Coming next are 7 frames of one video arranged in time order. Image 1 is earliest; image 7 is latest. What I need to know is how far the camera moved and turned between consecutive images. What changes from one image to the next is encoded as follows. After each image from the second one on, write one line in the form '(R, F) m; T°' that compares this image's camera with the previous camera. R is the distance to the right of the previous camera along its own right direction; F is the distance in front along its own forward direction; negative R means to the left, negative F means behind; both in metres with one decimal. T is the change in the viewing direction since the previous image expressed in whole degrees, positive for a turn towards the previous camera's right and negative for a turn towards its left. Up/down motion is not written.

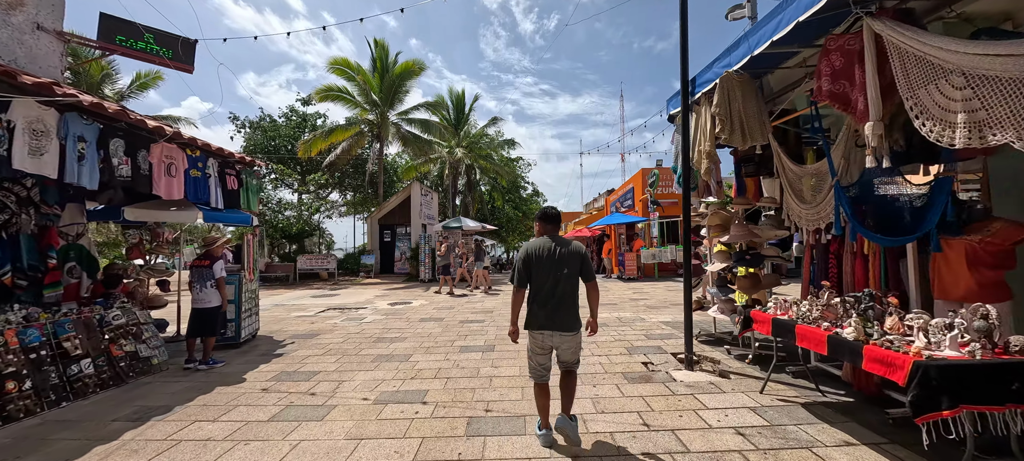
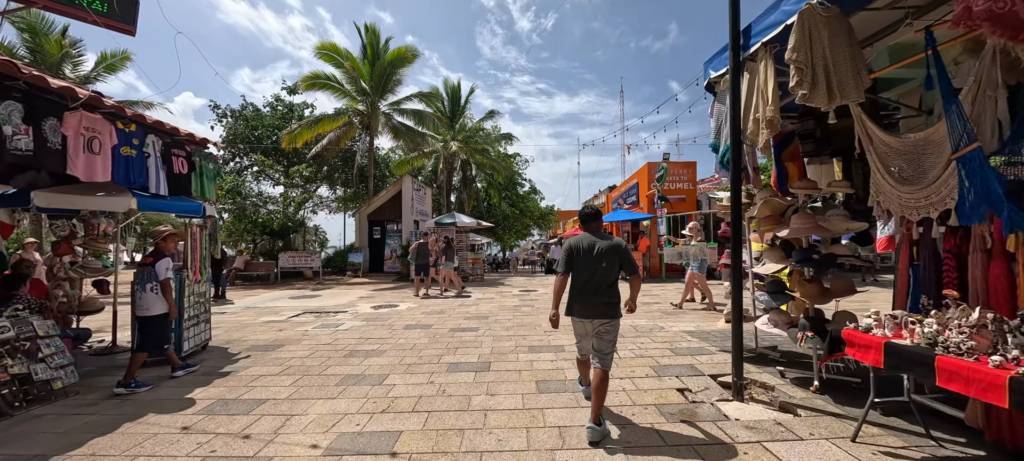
(-0.1, +1.0) m; +1°
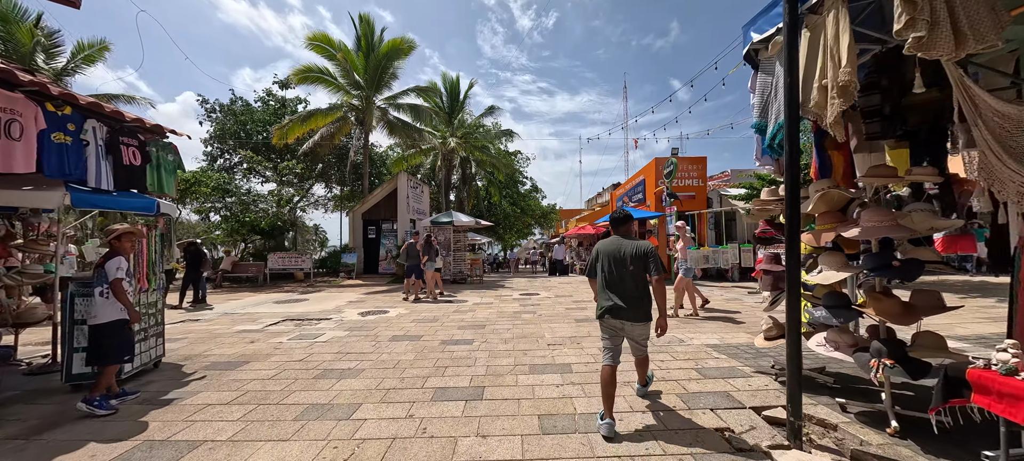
(0.0, +0.7) m; 0°
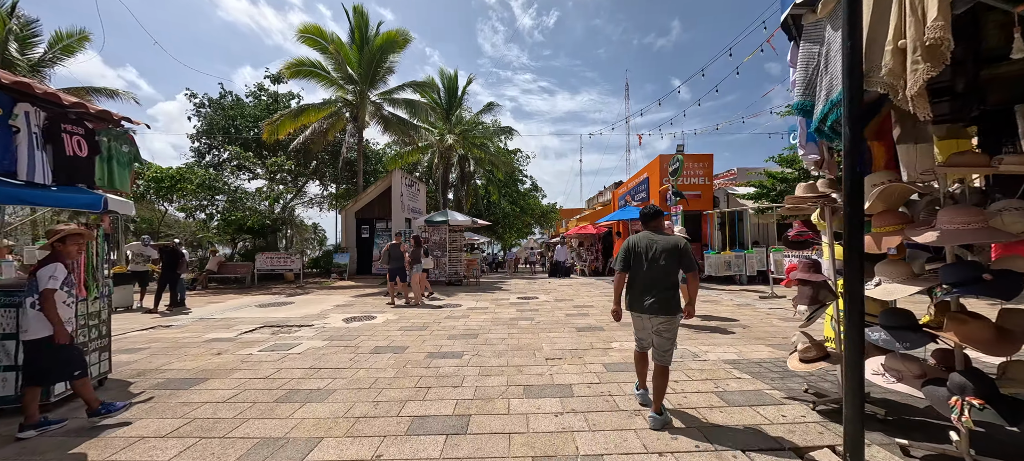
(+0.1, +0.6) m; 0°
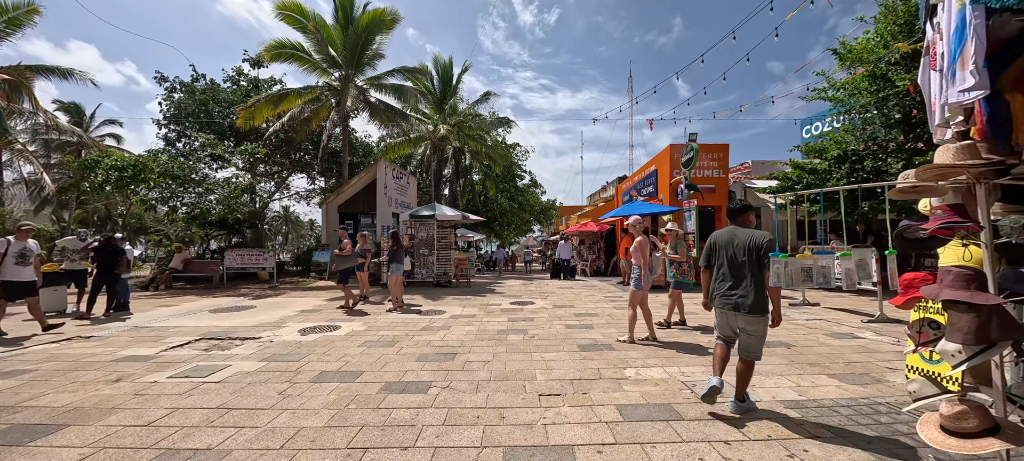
(+0.2, +1.2) m; 0°
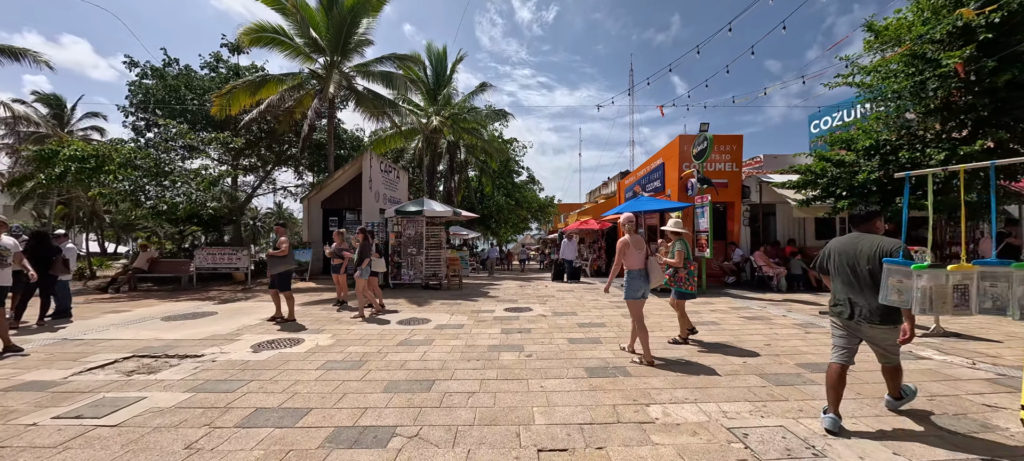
(+0.1, +0.9) m; 0°
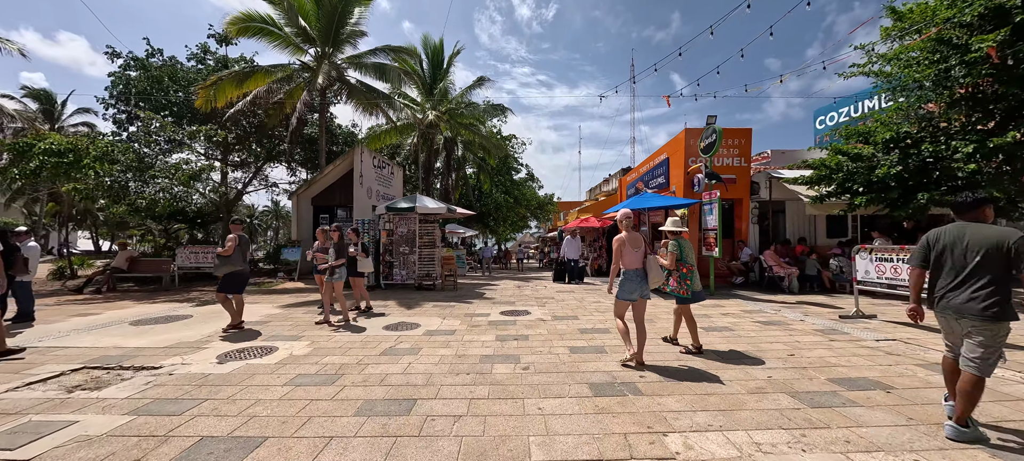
(+0.1, +0.5) m; 0°
